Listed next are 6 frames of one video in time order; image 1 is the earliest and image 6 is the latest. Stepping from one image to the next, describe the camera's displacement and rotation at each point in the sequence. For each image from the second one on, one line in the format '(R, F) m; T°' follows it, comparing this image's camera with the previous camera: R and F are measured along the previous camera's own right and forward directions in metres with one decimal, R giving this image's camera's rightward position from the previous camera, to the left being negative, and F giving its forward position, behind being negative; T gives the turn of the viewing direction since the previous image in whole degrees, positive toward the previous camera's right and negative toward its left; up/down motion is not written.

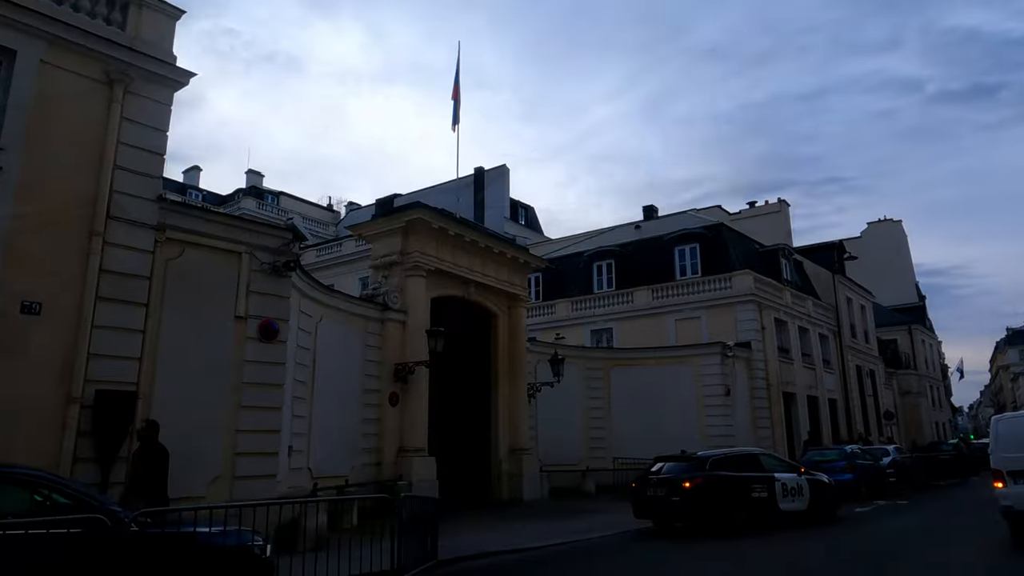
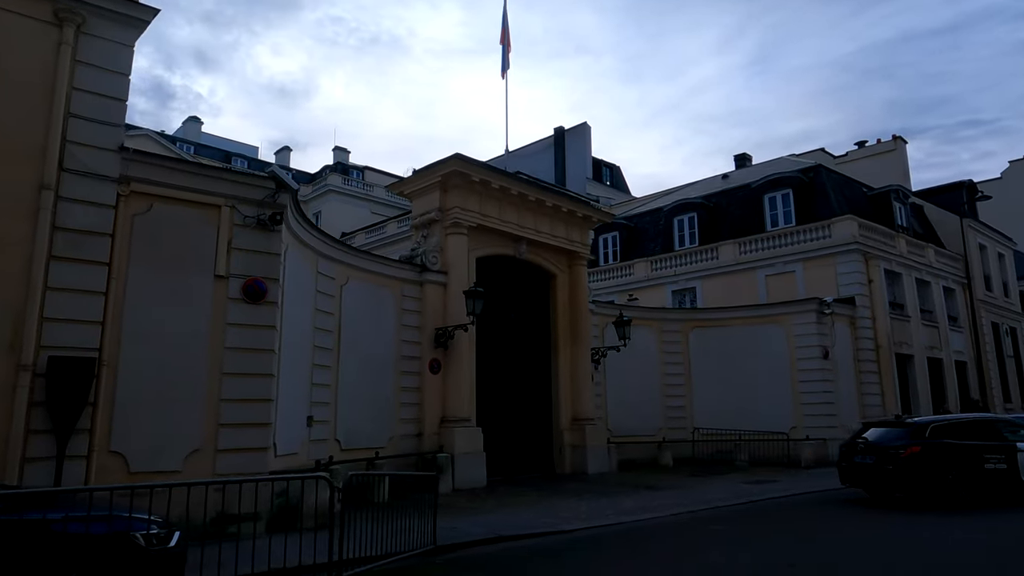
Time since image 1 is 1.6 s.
(+1.3, +1.6) m; -9°
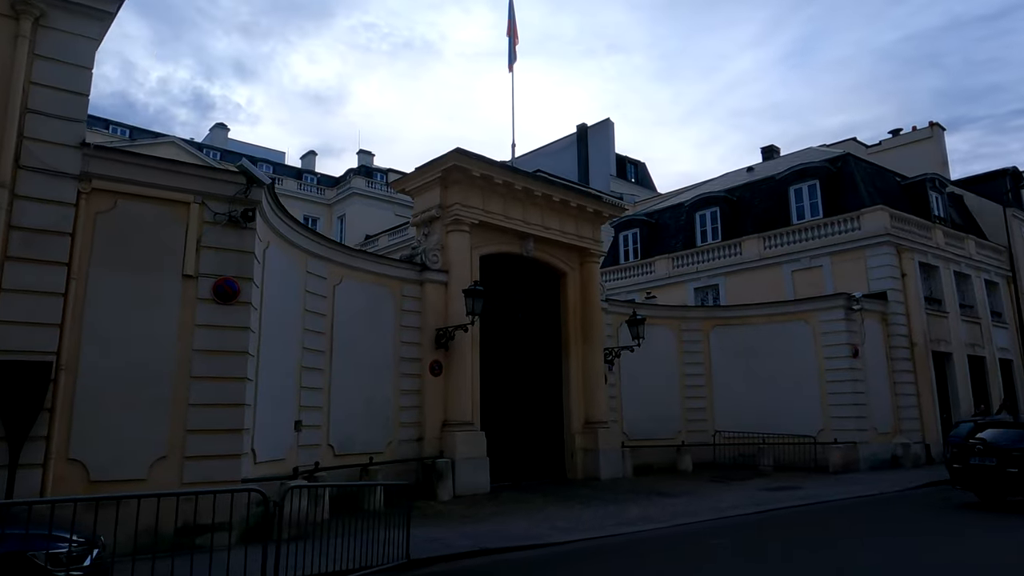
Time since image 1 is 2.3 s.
(+0.7, +0.6) m; -3°
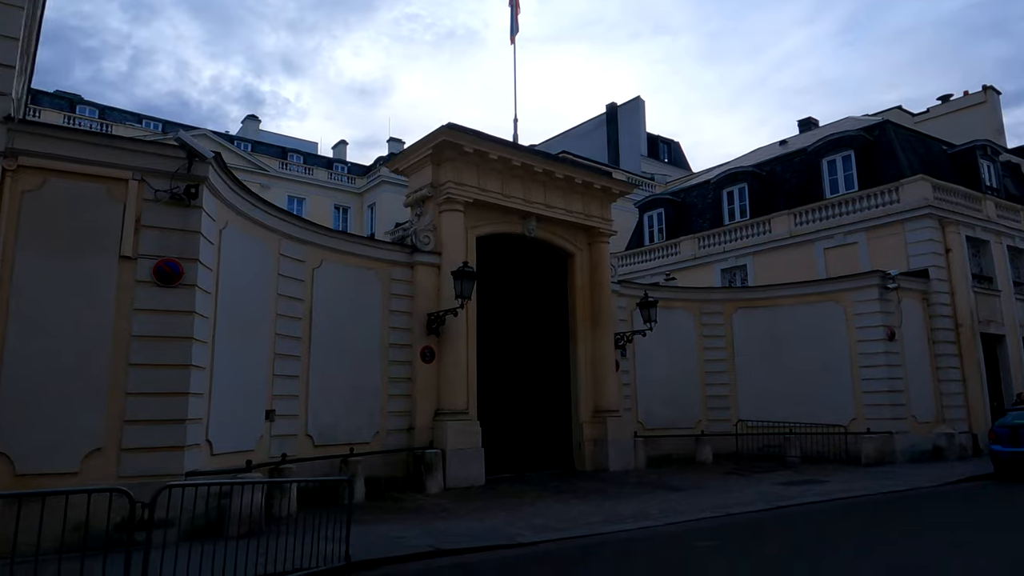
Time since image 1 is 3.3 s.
(+1.1, +0.8) m; -4°
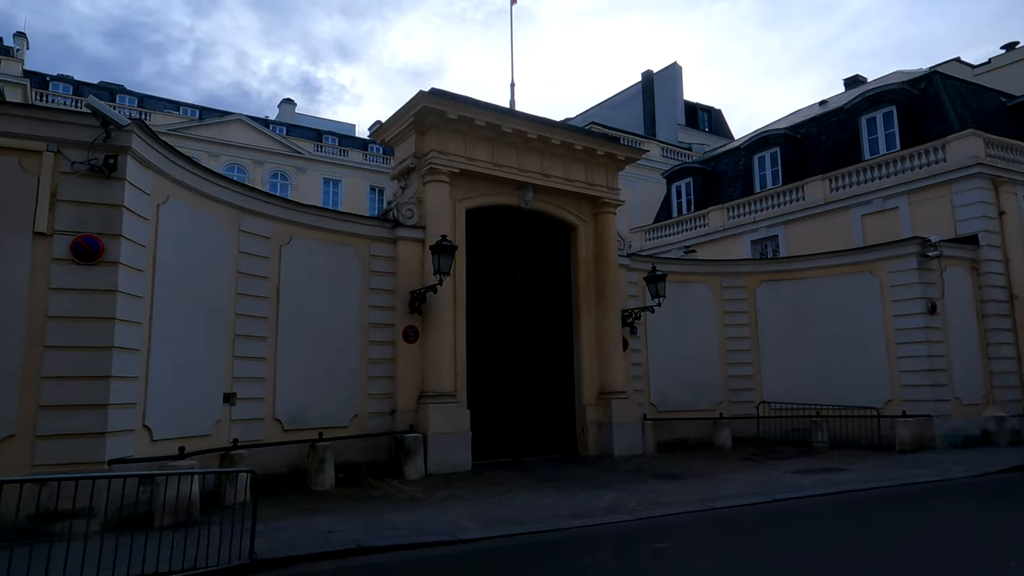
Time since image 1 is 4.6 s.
(+1.3, +0.9) m; -5°
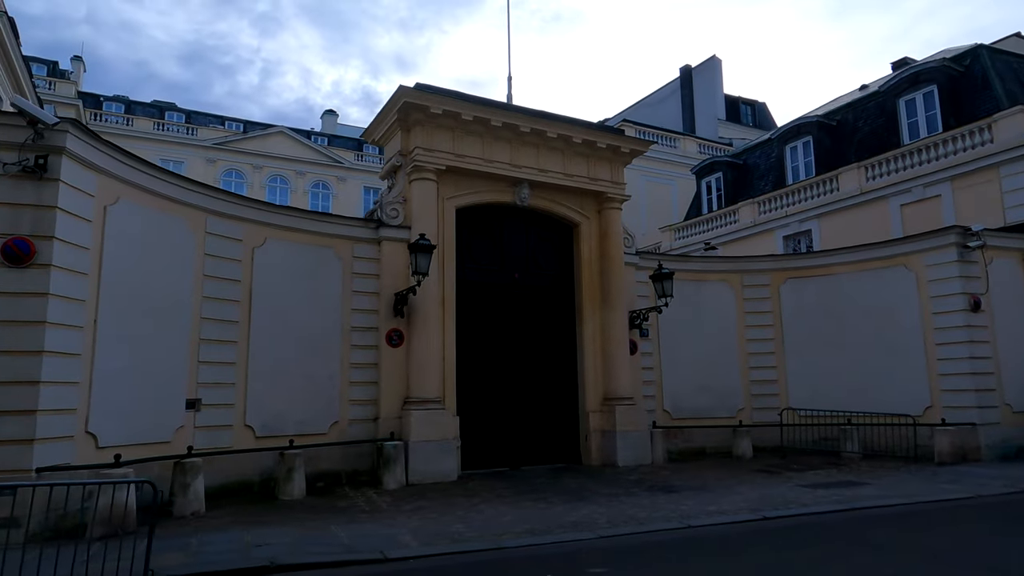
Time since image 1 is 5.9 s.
(+1.3, +0.7) m; -5°
